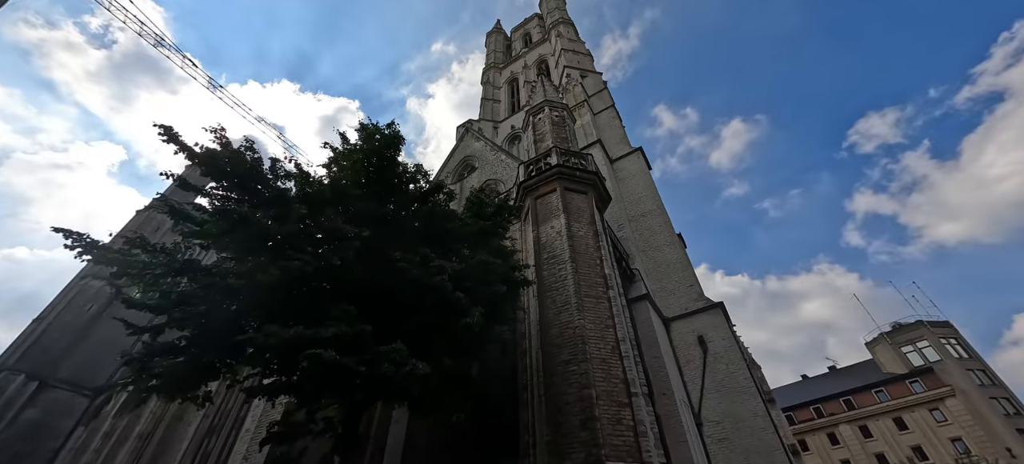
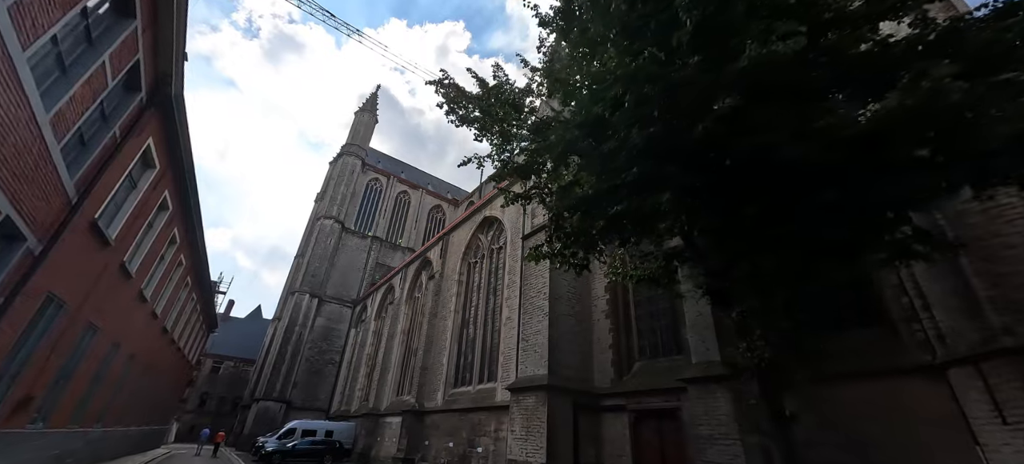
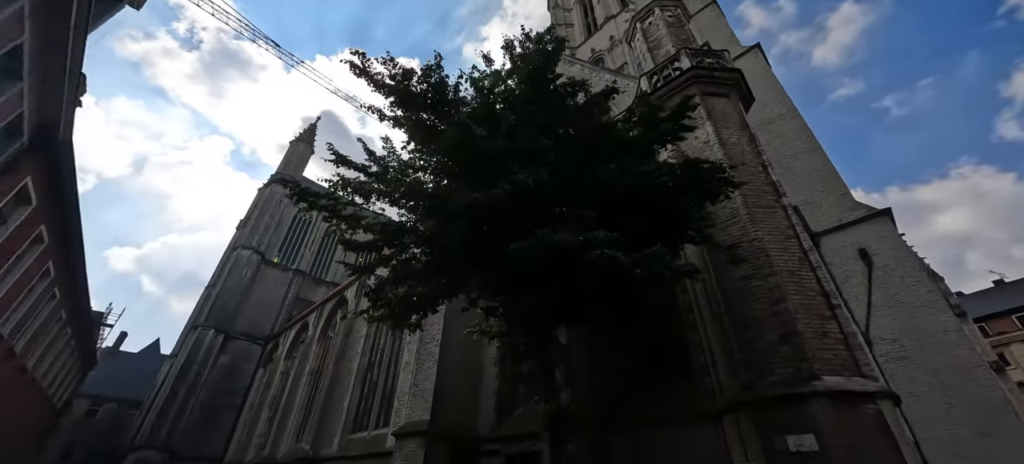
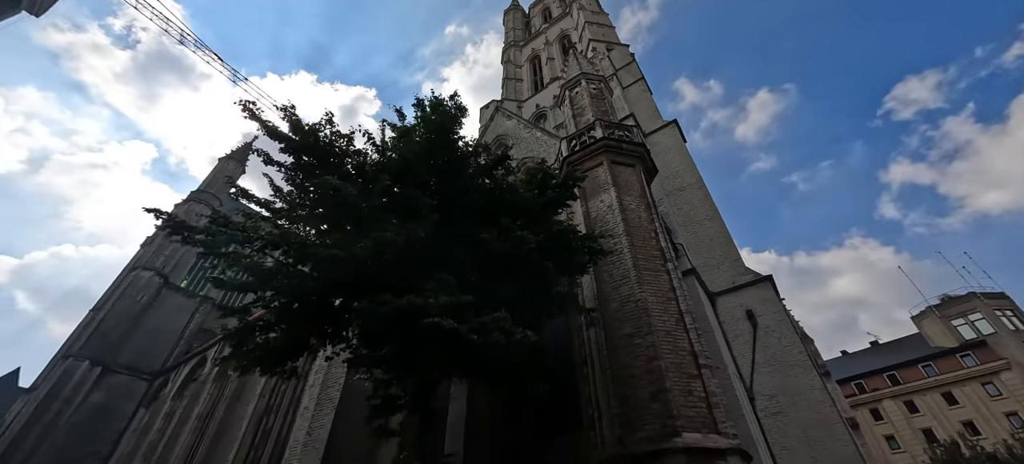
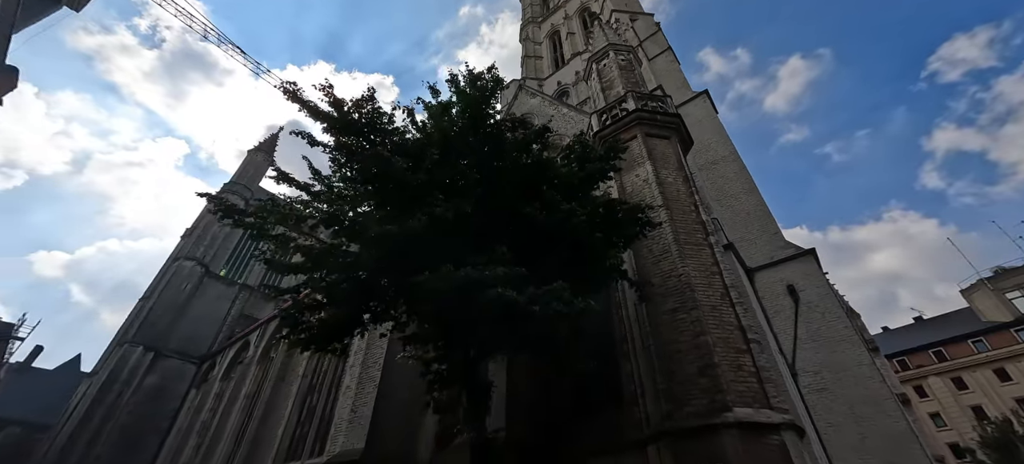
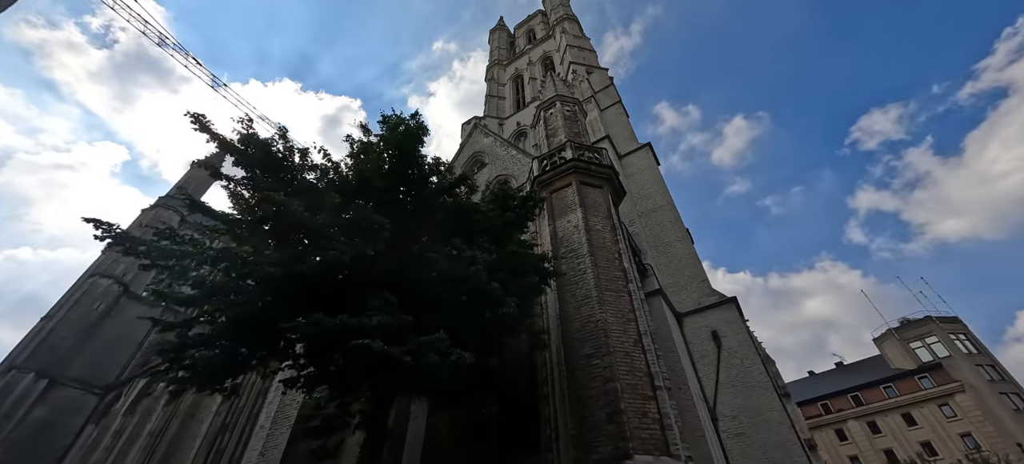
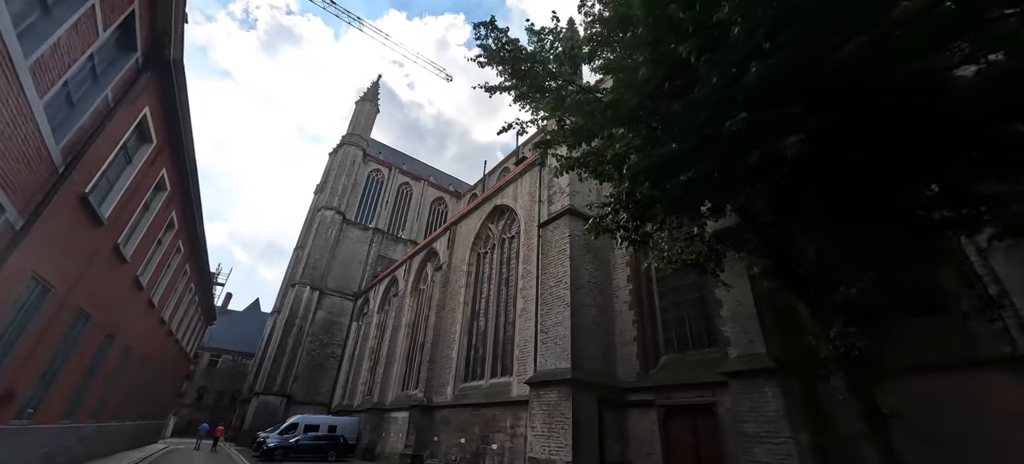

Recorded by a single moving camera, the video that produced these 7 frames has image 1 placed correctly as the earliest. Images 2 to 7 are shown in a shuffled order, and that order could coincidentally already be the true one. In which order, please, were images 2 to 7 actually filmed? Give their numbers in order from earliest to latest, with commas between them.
6, 4, 5, 3, 2, 7
